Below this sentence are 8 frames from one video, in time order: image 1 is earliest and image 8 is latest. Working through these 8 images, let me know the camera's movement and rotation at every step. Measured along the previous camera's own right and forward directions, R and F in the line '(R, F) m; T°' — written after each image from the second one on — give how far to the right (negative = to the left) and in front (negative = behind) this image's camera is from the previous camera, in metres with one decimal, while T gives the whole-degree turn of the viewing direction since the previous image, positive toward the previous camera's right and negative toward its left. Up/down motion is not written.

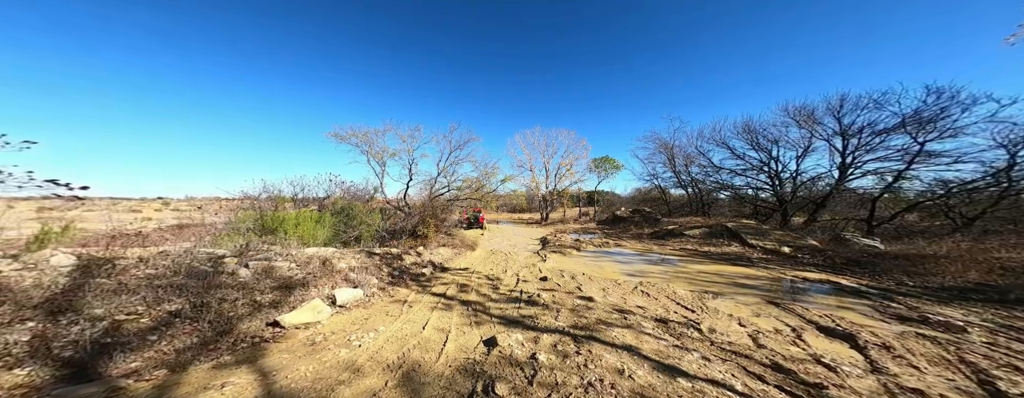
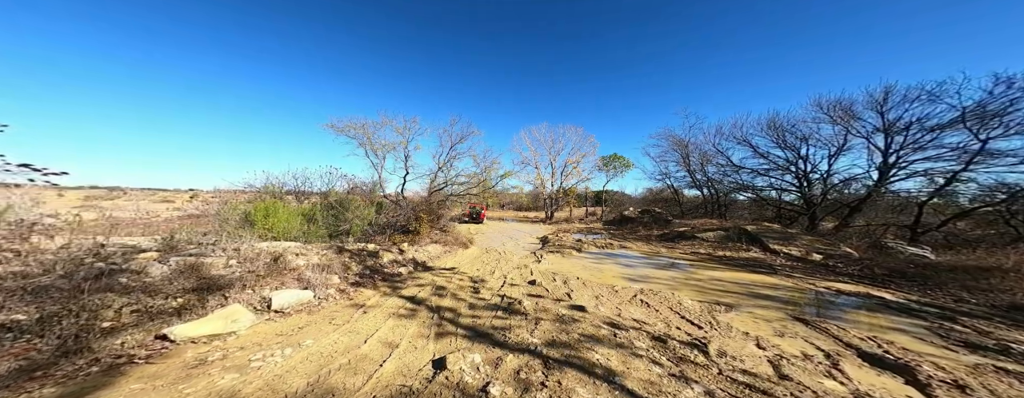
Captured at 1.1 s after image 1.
(+0.6, +0.6) m; -3°
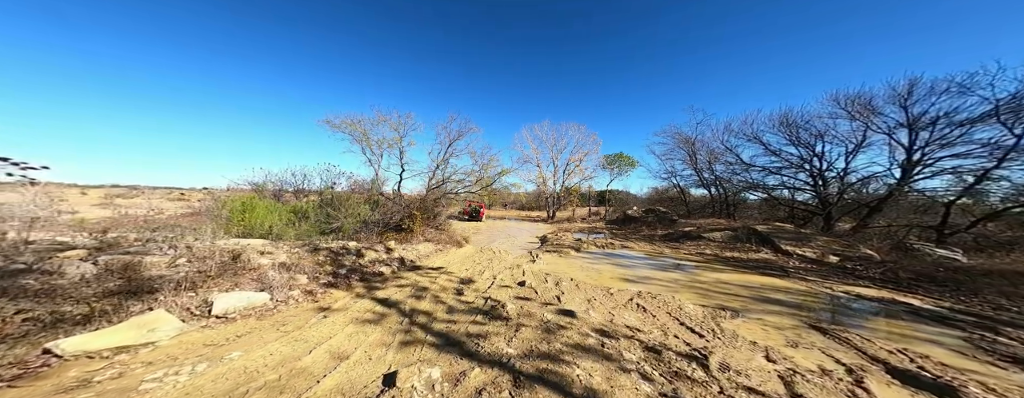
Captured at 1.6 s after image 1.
(+0.4, +0.4) m; -1°
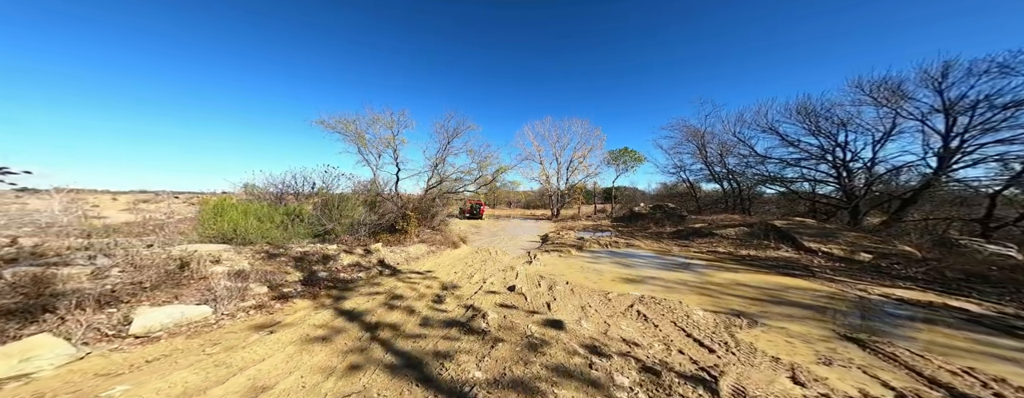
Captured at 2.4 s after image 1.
(+0.4, +0.5) m; -2°
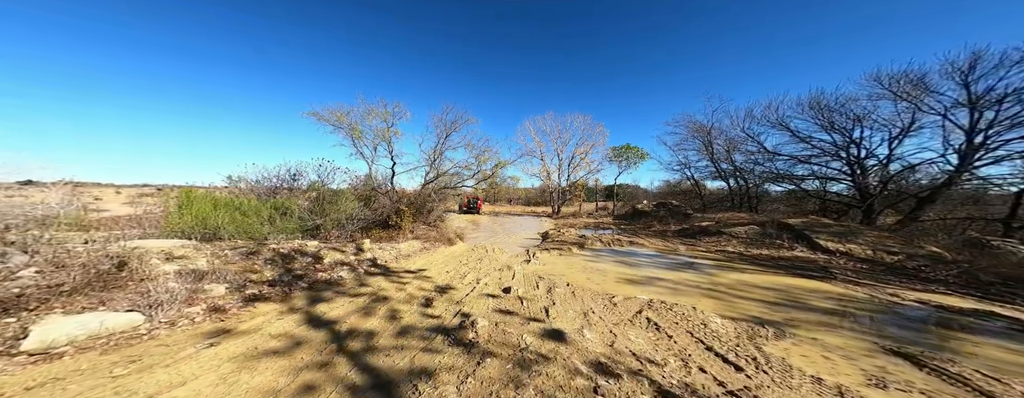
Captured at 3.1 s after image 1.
(+0.1, +0.5) m; 0°
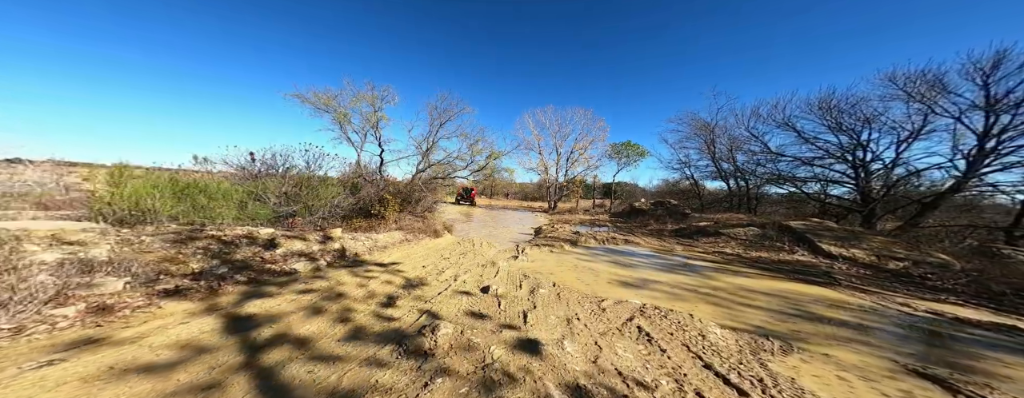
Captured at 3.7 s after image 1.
(+0.3, +0.5) m; 0°
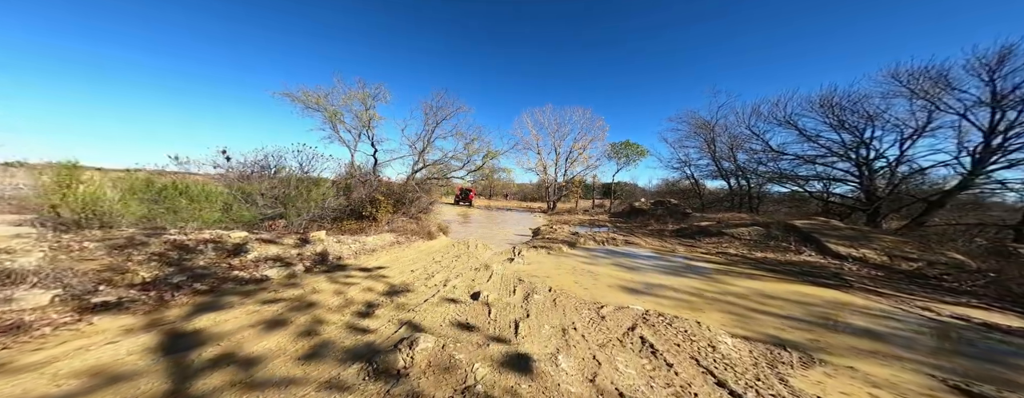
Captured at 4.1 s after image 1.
(+0.1, +0.3) m; 0°
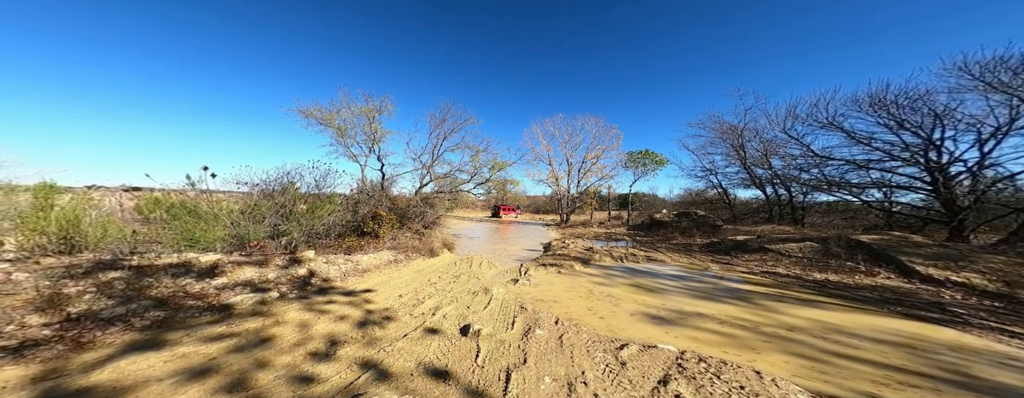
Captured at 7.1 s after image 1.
(+0.3, +0.7) m; -4°
